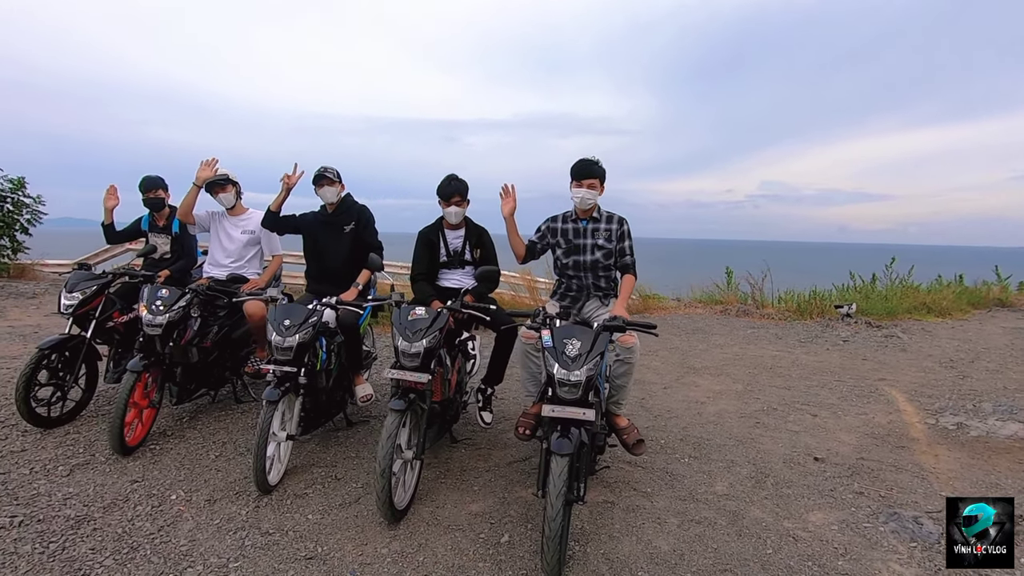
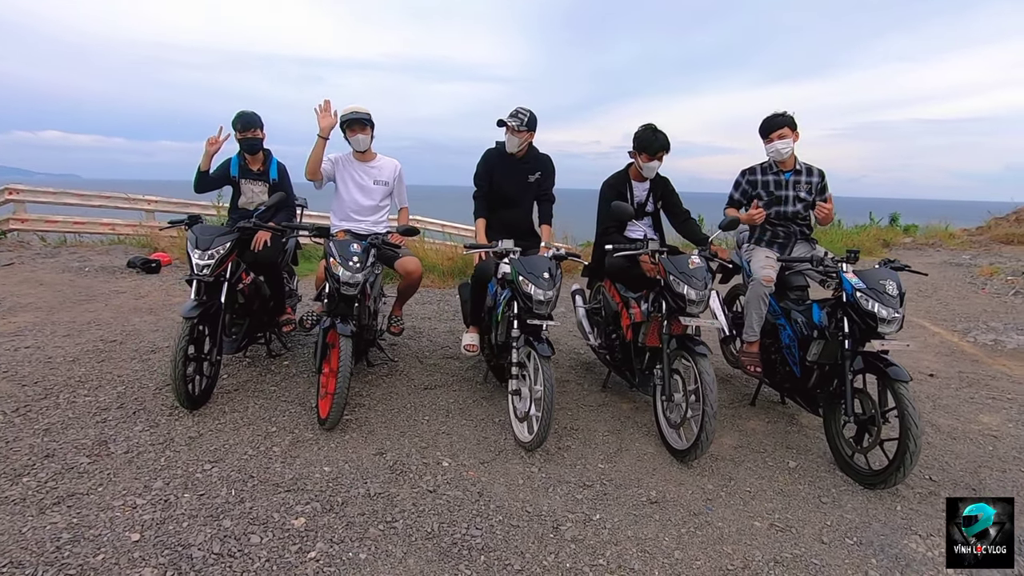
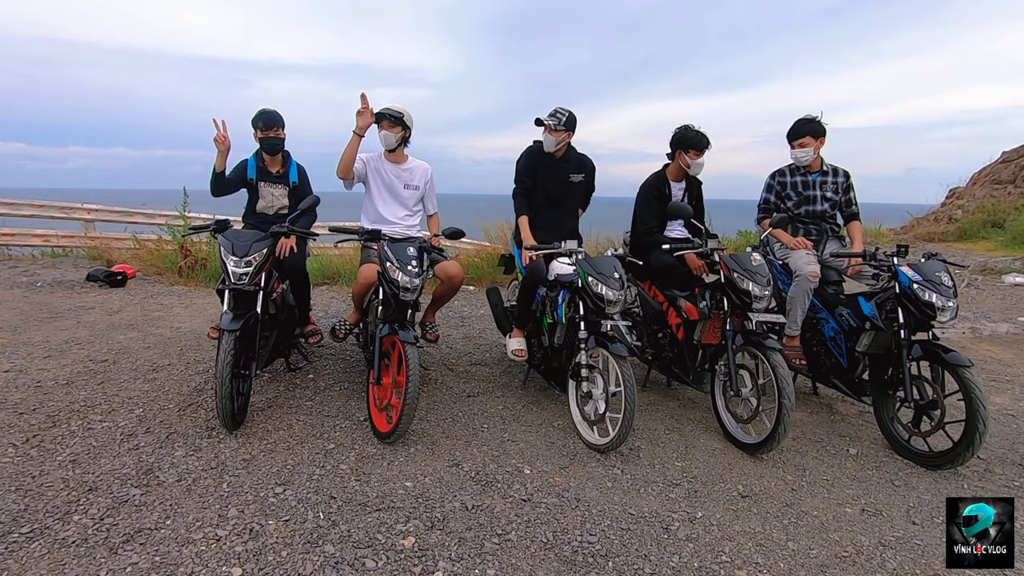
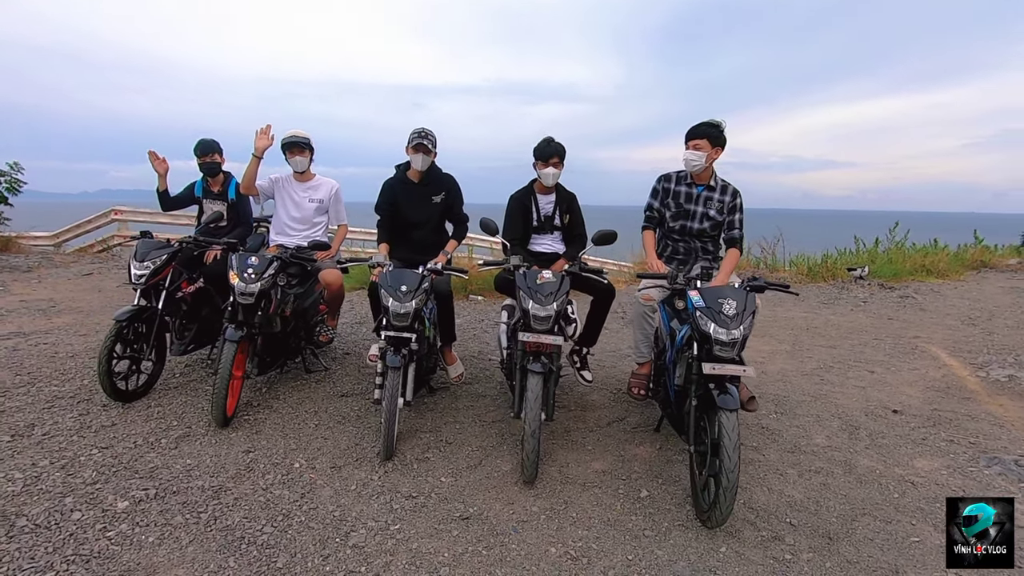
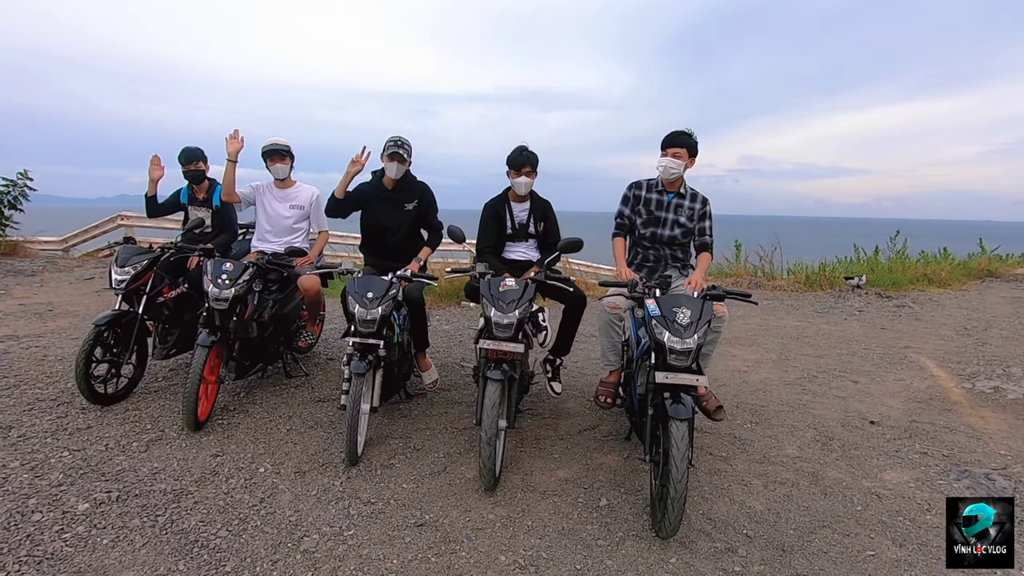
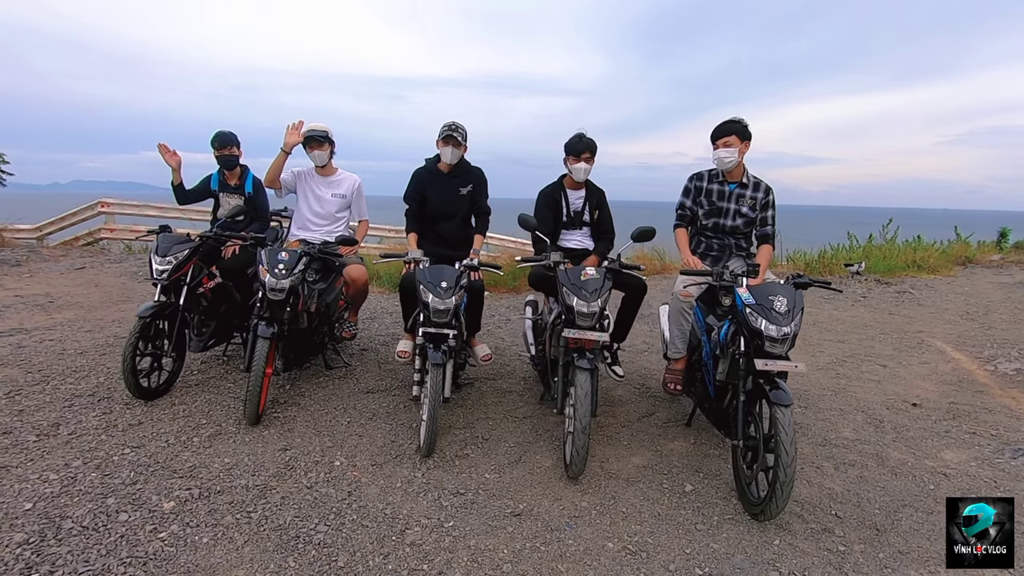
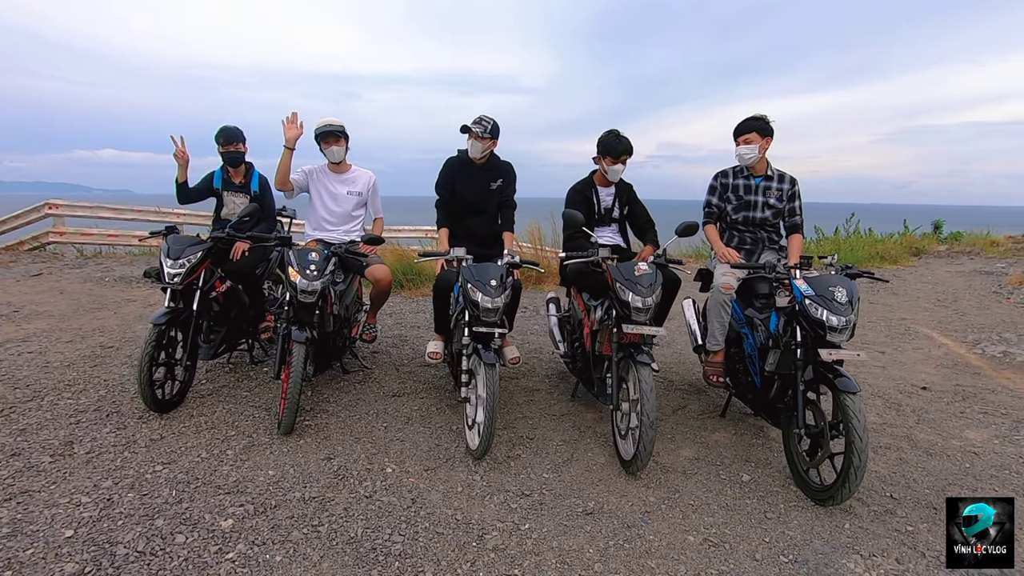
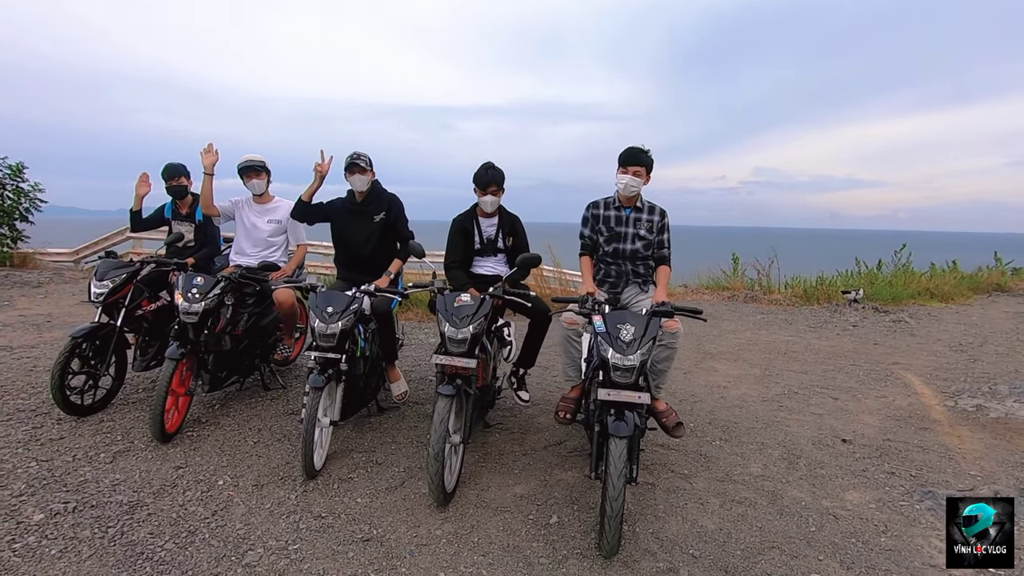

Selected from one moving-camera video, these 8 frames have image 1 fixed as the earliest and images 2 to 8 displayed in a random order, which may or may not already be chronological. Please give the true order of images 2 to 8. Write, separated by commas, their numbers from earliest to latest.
8, 5, 4, 6, 7, 2, 3
